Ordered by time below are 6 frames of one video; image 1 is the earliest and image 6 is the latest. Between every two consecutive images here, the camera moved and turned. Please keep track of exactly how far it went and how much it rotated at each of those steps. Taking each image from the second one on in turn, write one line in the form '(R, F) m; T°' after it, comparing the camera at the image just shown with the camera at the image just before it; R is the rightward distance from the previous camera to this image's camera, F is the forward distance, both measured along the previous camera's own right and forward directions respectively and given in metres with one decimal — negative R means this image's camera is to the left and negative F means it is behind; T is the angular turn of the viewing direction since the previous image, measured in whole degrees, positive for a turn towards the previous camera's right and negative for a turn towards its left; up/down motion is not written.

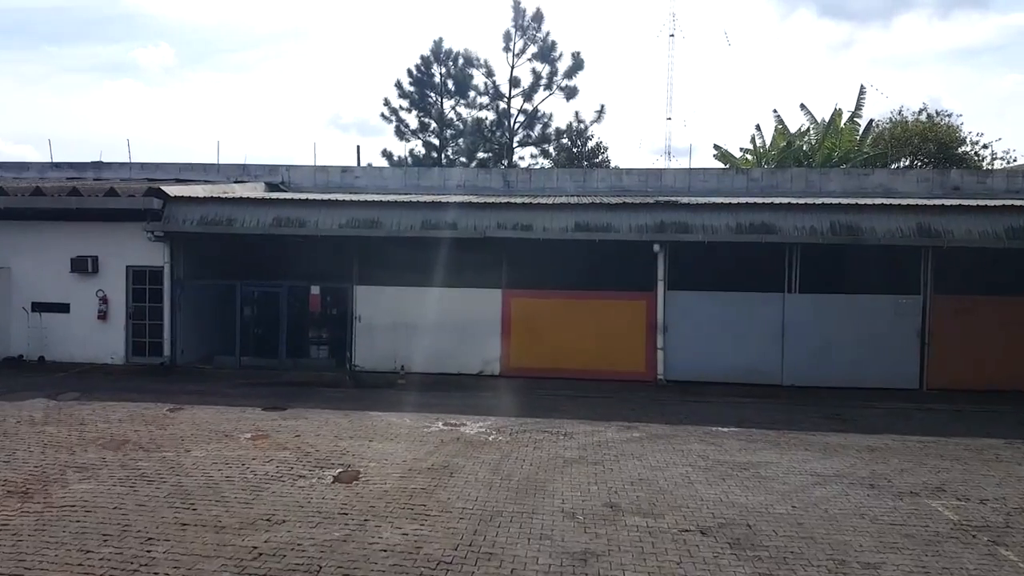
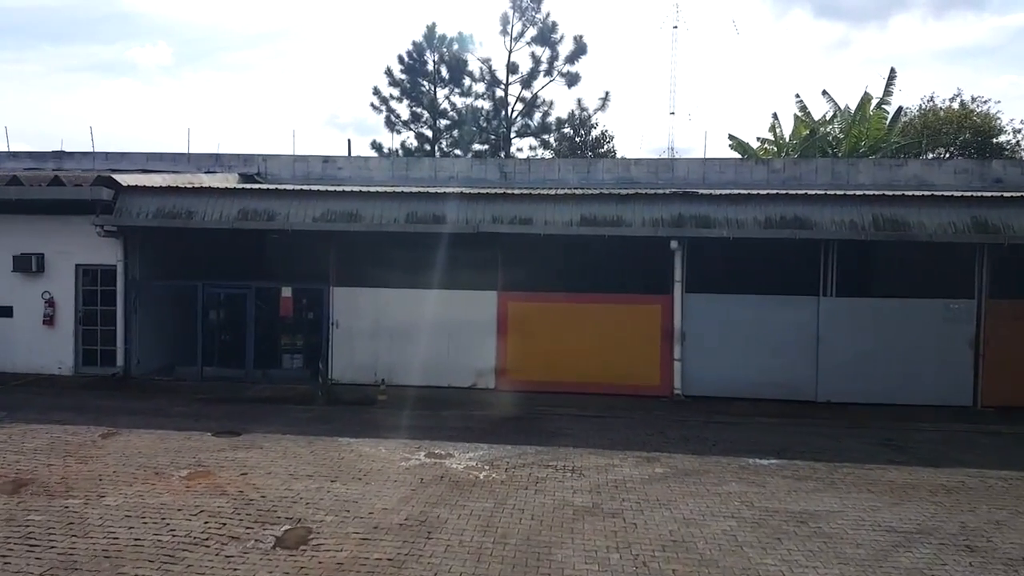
(0.0, +1.9) m; 0°
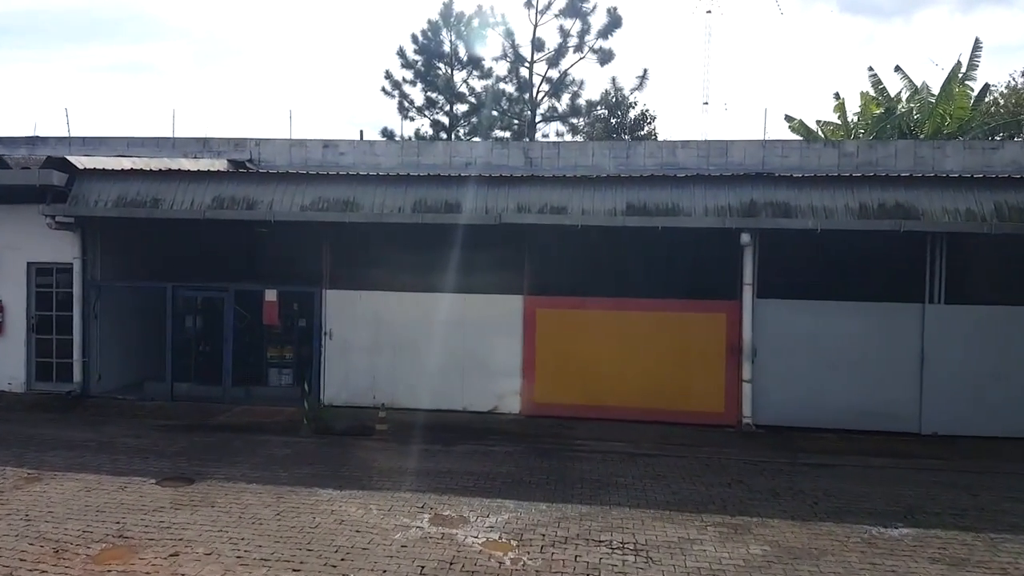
(-0.1, +2.5) m; -1°
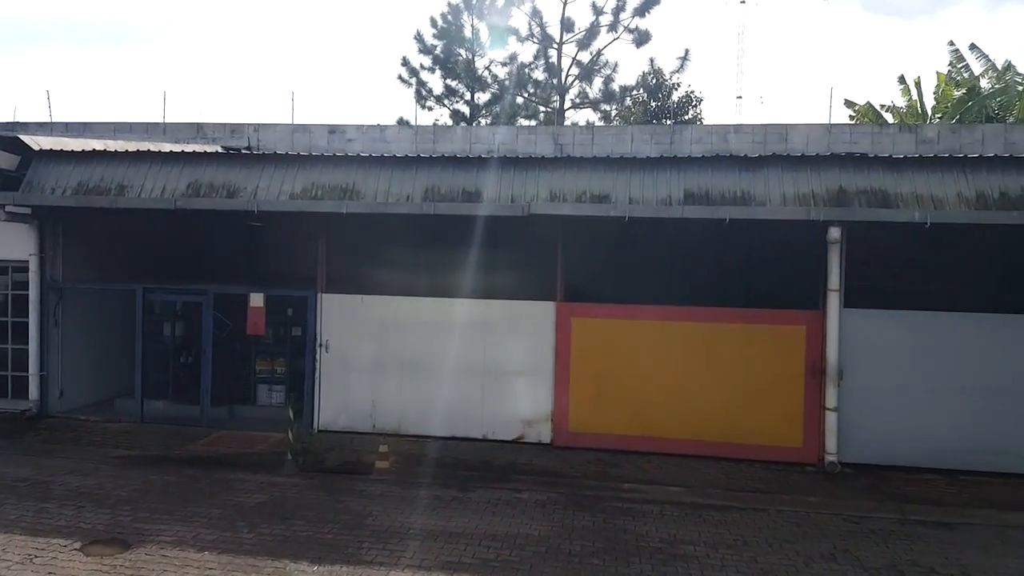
(-0.1, +2.0) m; -1°
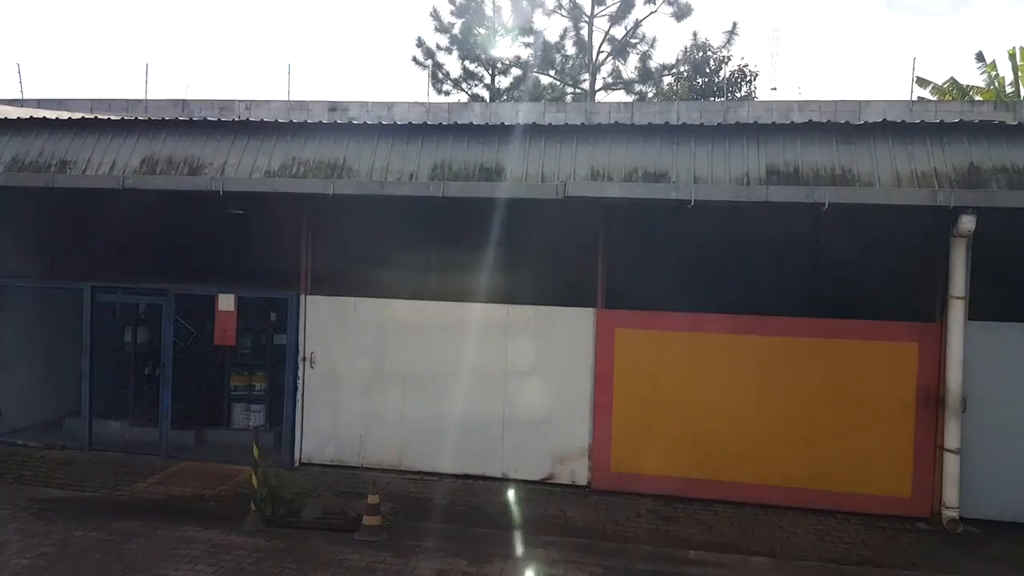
(-0.1, +2.0) m; -1°
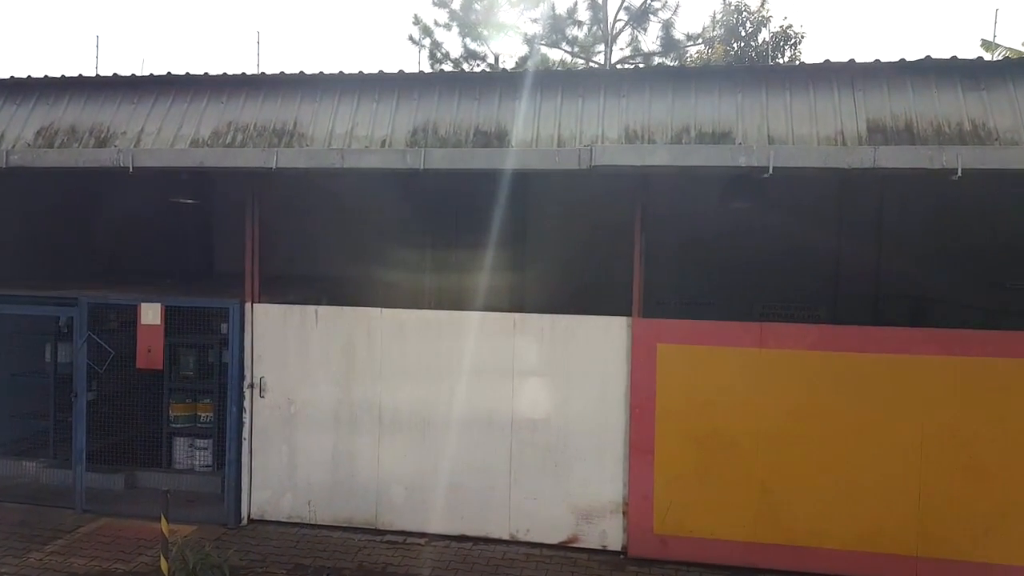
(0.0, +1.9) m; -1°
